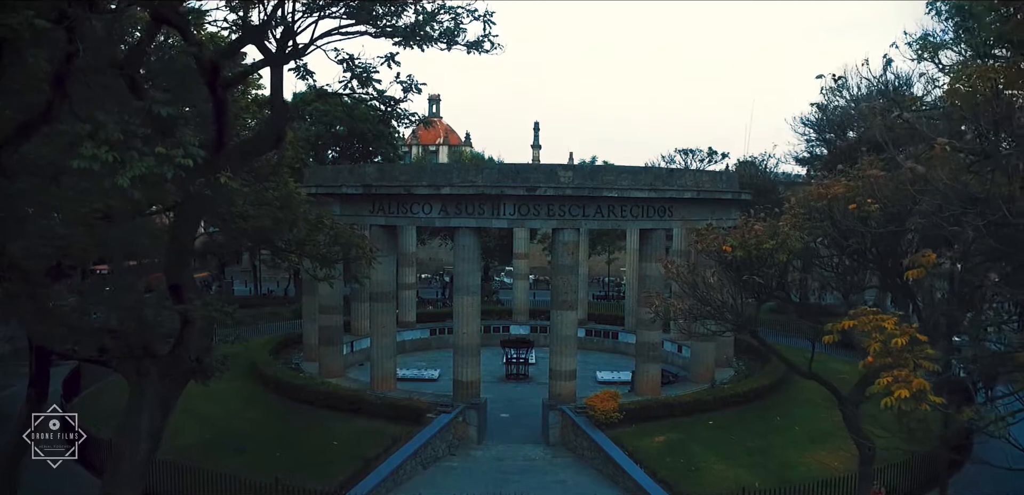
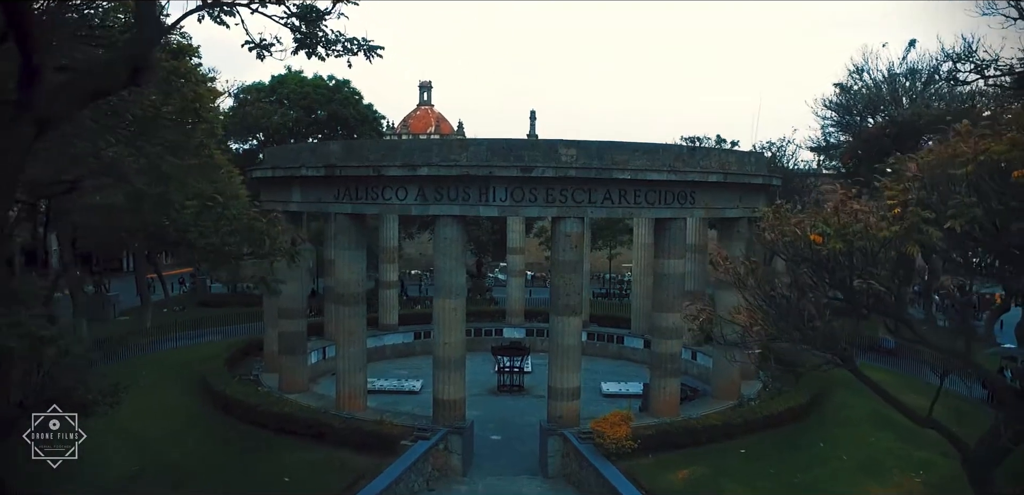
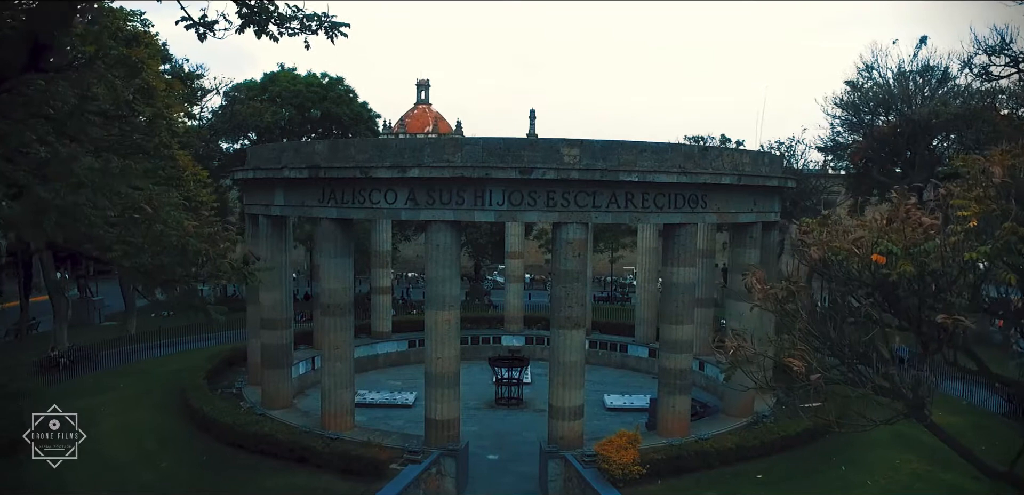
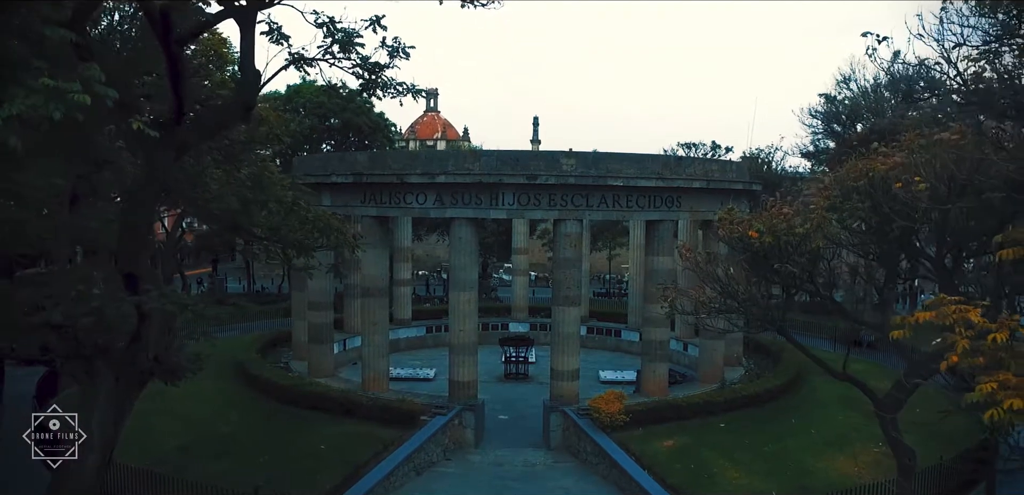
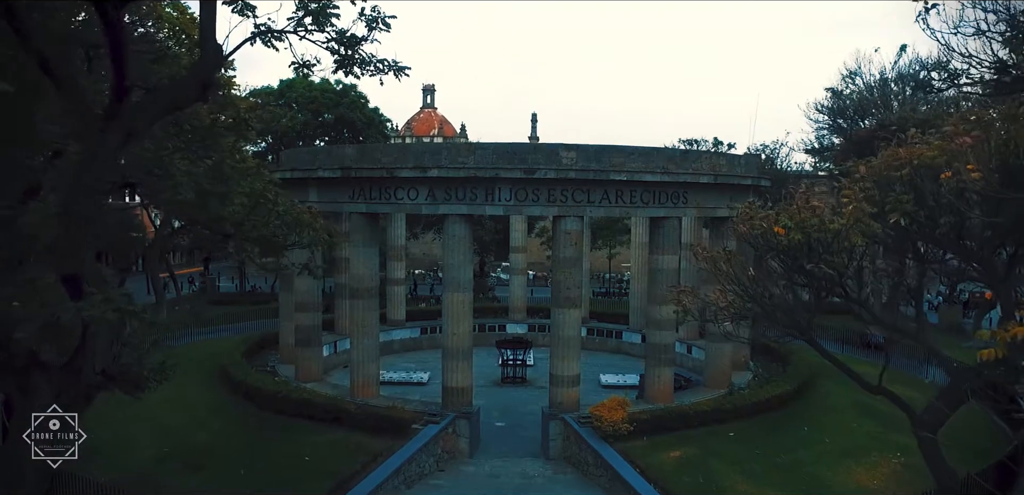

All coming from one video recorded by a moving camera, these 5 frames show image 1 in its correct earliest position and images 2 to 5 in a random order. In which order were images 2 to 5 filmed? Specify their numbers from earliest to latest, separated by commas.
4, 5, 2, 3
